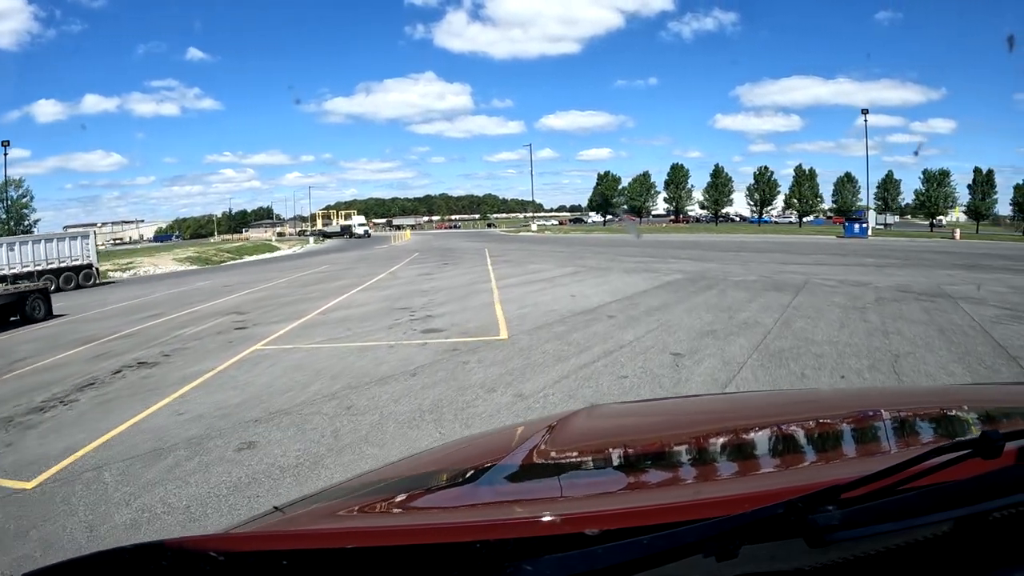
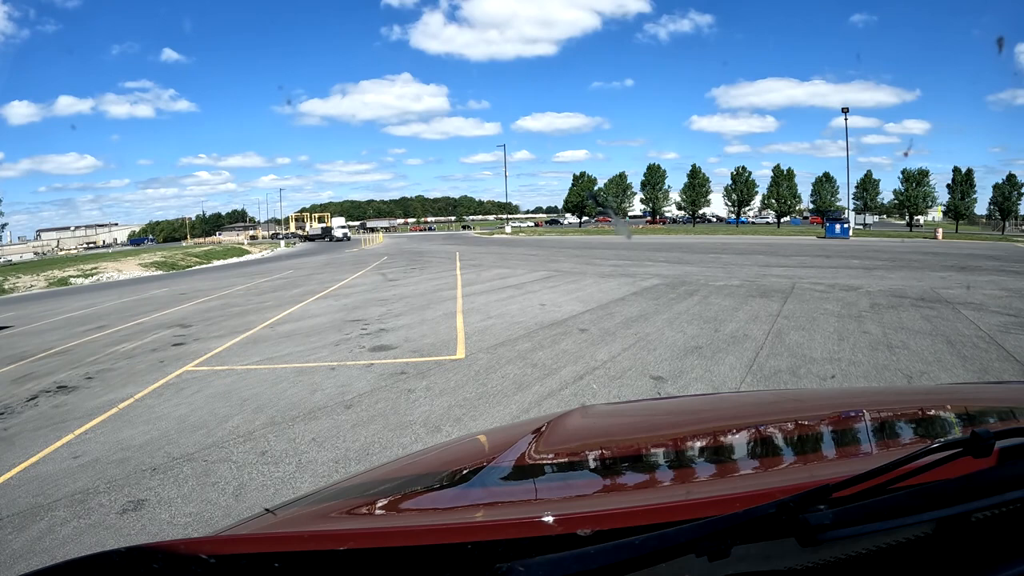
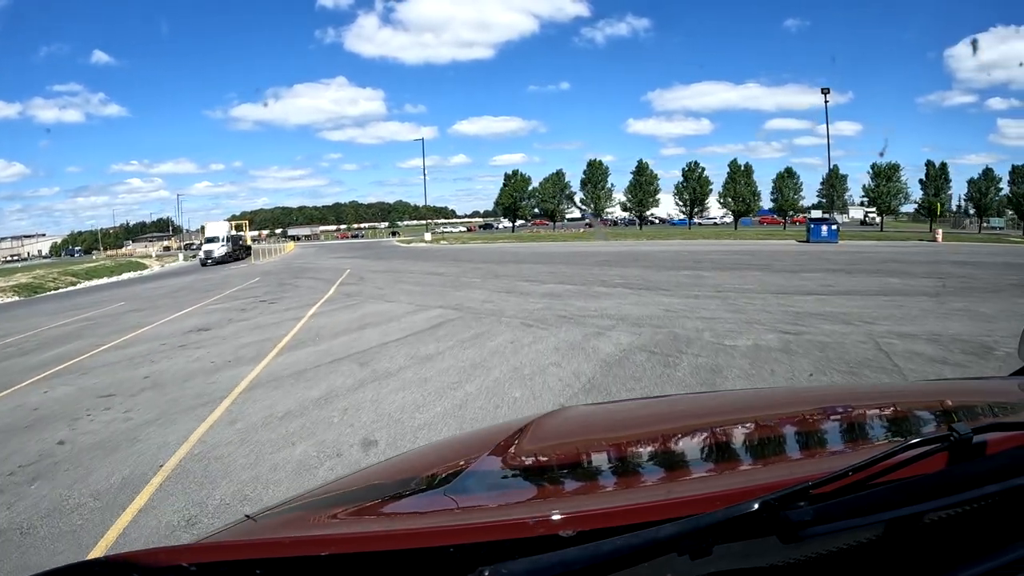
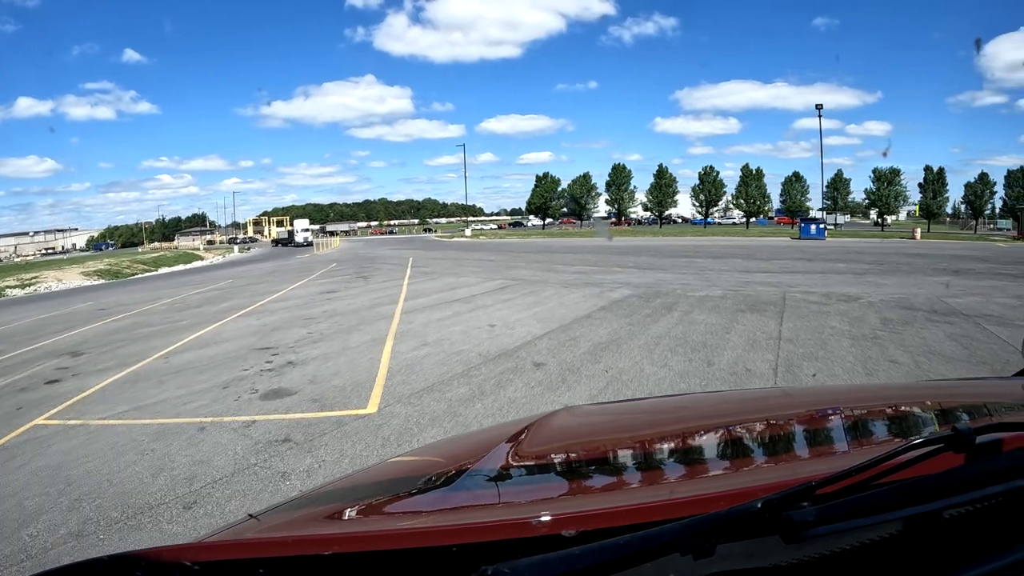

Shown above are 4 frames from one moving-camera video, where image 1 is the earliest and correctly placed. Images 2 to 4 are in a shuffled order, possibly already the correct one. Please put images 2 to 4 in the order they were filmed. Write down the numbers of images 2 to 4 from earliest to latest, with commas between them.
2, 4, 3
